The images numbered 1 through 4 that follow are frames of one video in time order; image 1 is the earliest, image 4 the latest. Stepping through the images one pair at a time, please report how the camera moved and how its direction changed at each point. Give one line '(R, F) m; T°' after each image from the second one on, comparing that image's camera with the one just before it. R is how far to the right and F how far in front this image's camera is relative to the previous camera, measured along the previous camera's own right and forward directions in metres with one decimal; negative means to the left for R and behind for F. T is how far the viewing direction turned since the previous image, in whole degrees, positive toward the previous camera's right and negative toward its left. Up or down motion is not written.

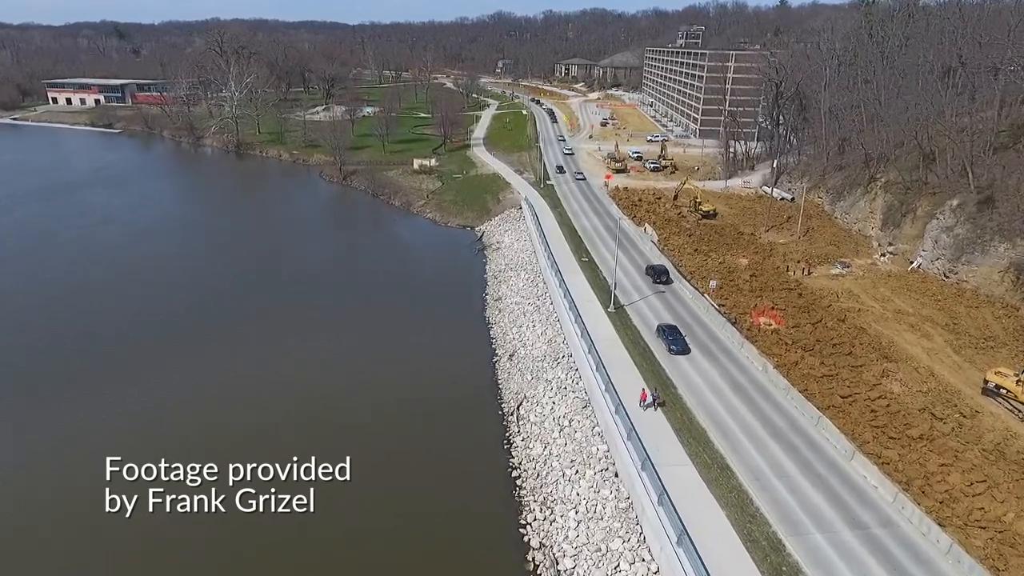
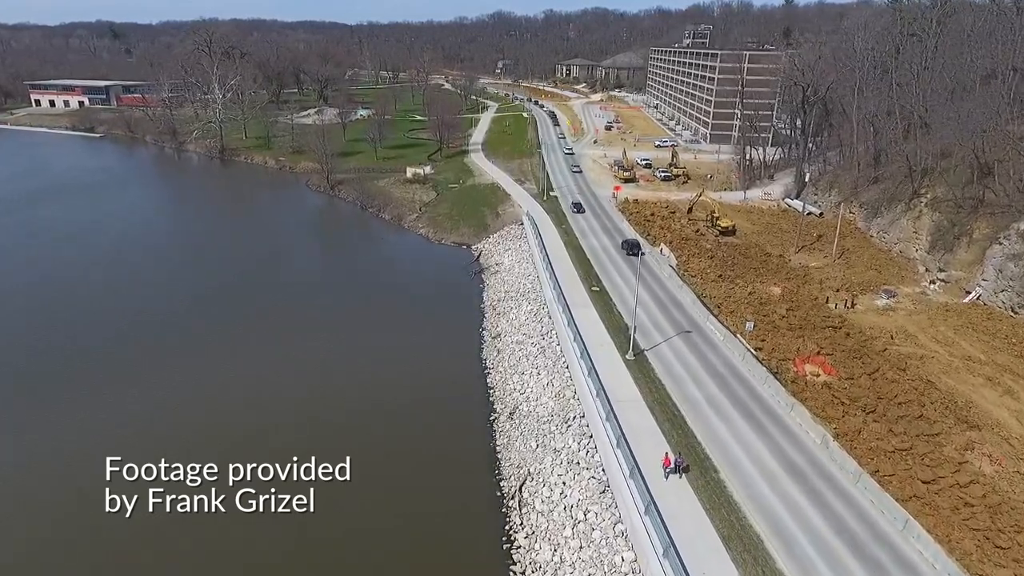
(0.0, +5.1) m; 0°
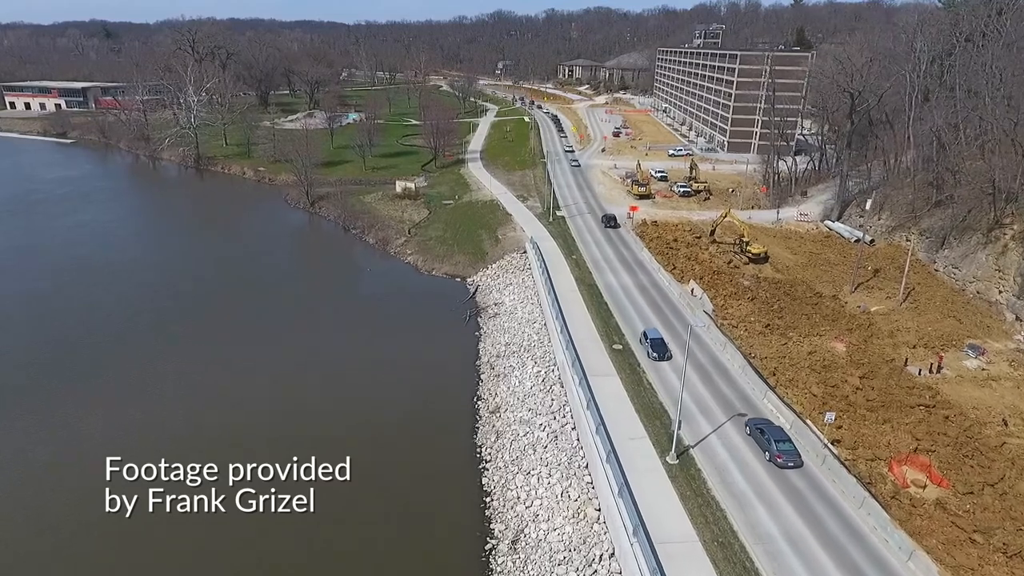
(-0.1, +7.0) m; 0°
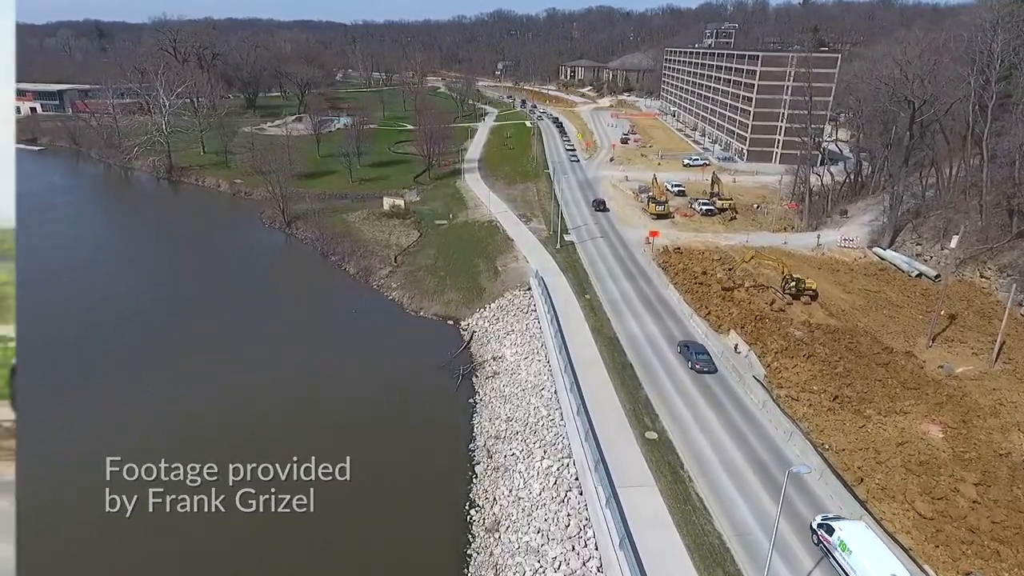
(-0.1, +6.6) m; 0°
